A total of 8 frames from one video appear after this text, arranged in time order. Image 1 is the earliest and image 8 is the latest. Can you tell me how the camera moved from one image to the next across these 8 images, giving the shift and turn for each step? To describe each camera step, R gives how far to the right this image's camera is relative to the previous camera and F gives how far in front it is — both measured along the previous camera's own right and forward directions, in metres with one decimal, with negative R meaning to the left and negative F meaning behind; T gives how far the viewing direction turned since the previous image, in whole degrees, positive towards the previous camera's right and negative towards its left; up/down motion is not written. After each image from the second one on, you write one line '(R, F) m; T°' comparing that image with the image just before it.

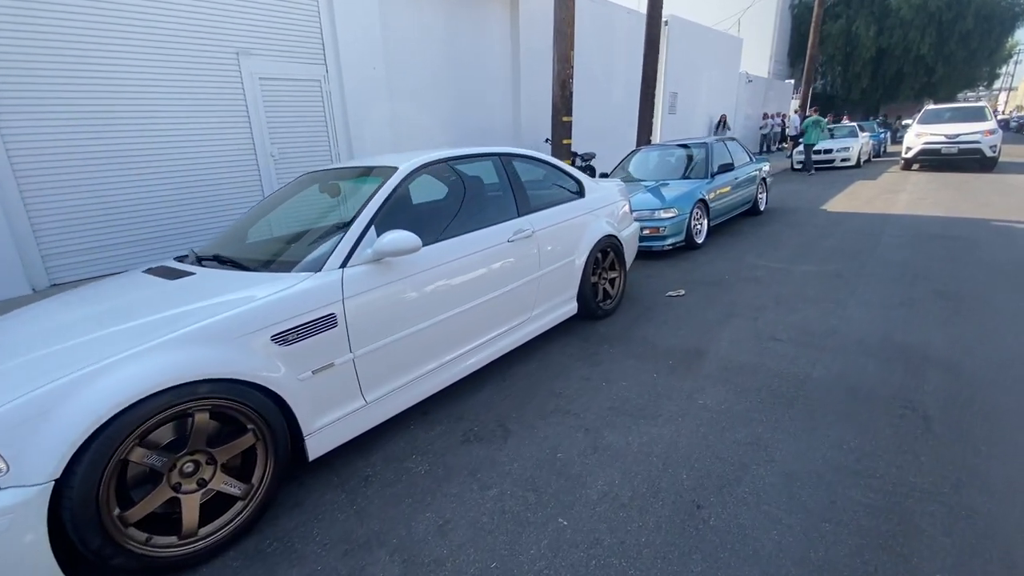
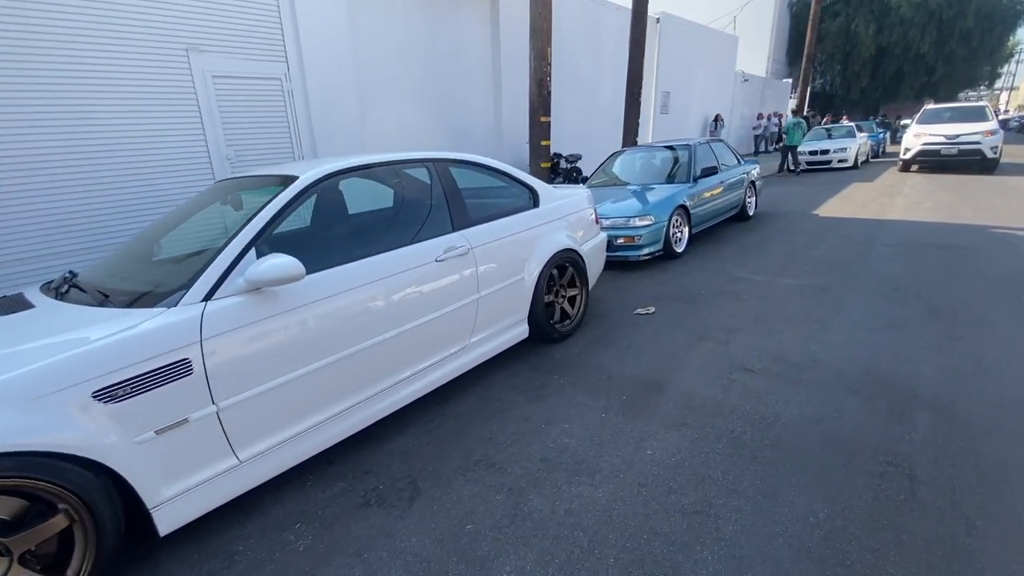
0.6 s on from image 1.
(+0.5, +0.5) m; 0°
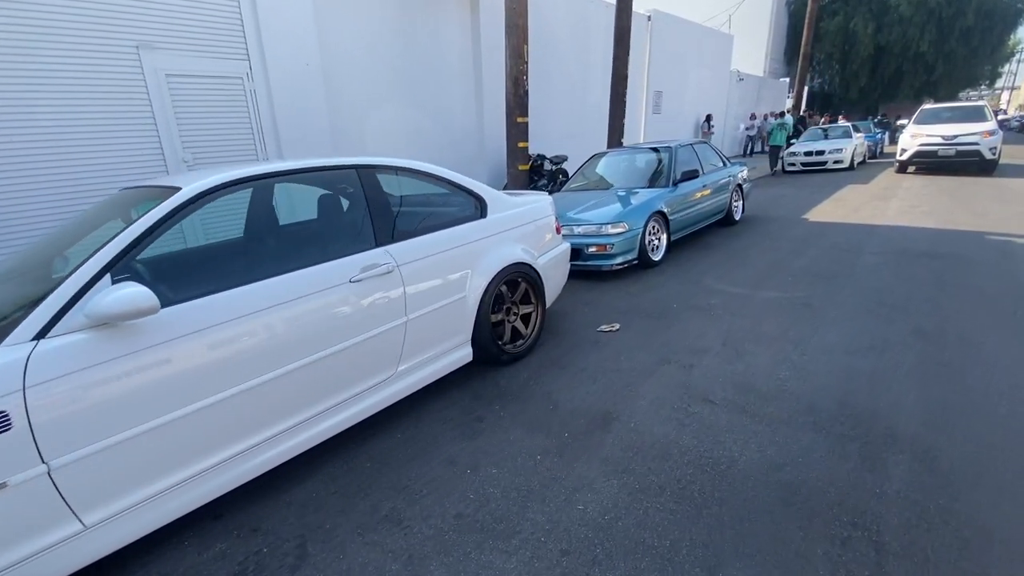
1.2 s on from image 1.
(+0.4, +0.4) m; 0°
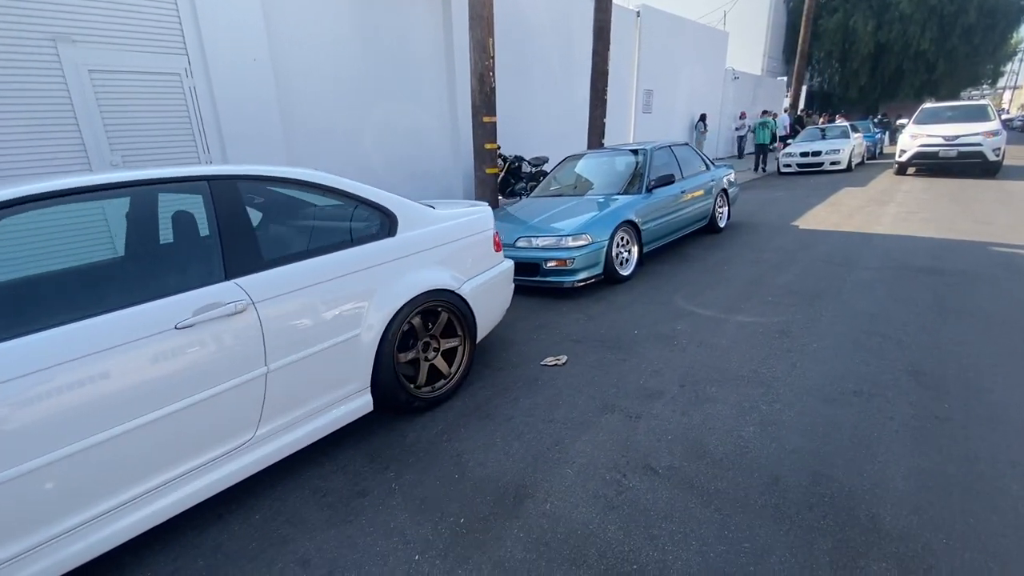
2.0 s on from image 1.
(+0.6, +0.6) m; 0°
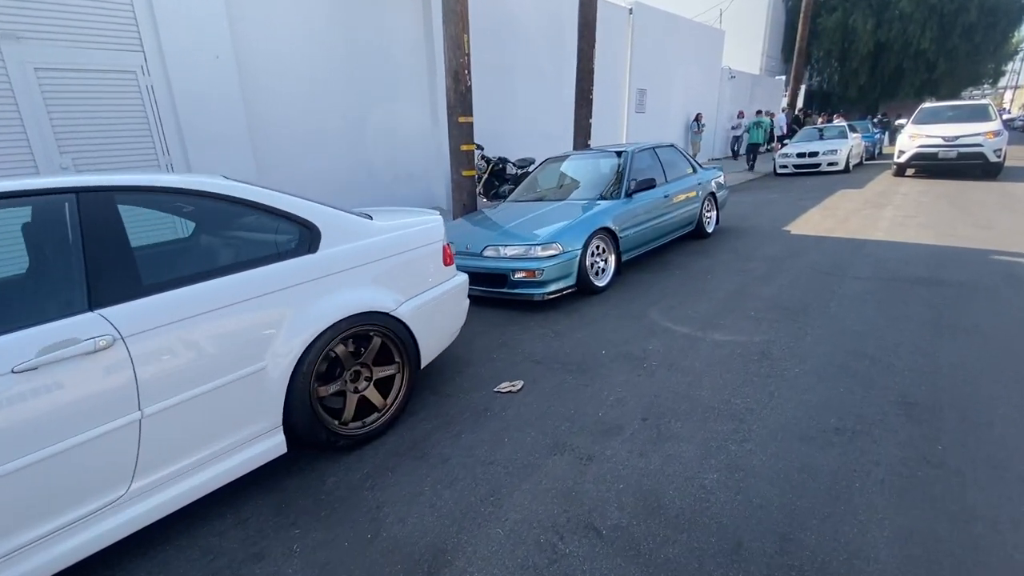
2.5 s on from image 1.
(+0.4, +0.4) m; 0°
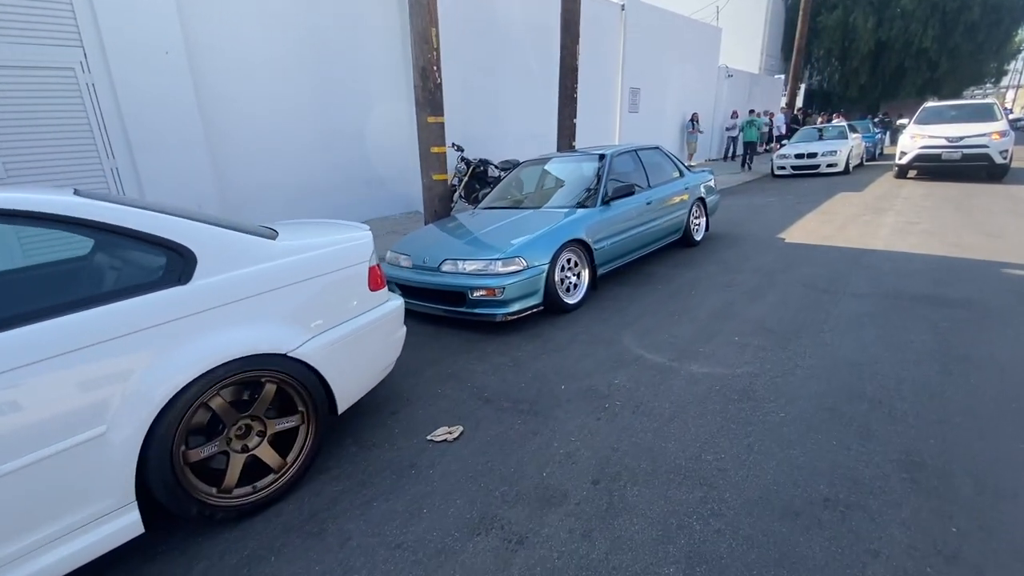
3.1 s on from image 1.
(+0.4, +0.5) m; 0°
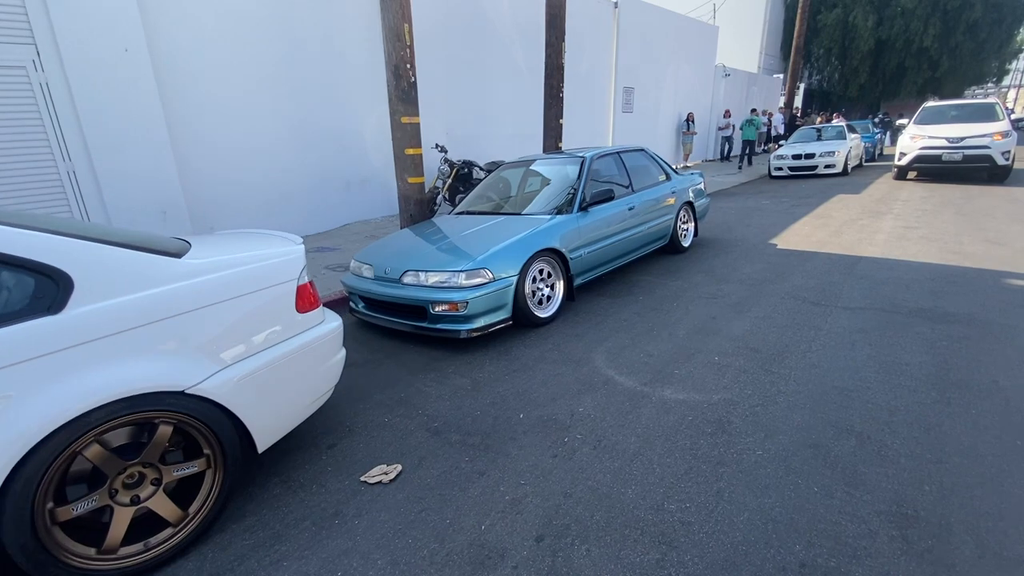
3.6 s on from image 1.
(+0.3, +0.3) m; 0°
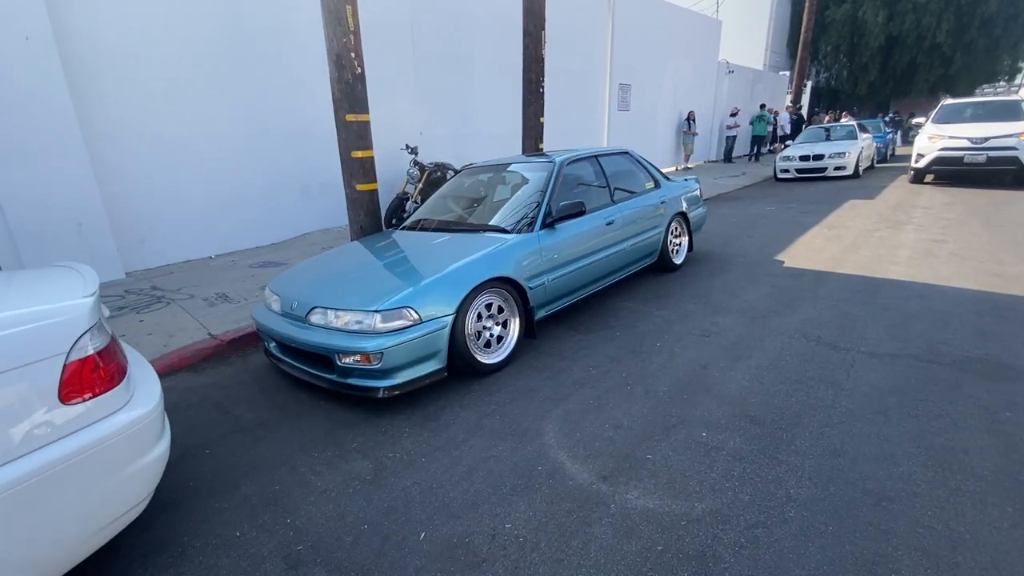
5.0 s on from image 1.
(+0.5, +0.9) m; 0°
